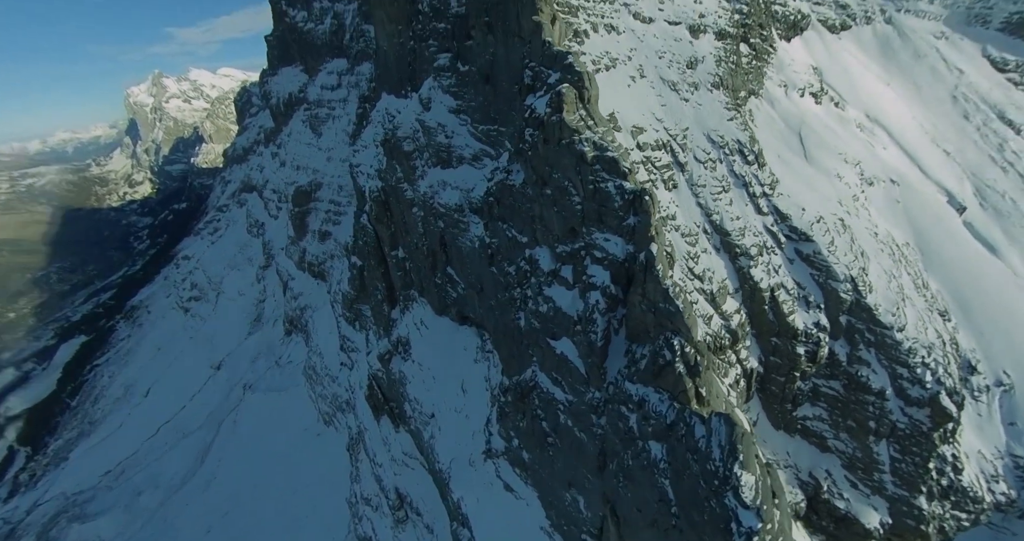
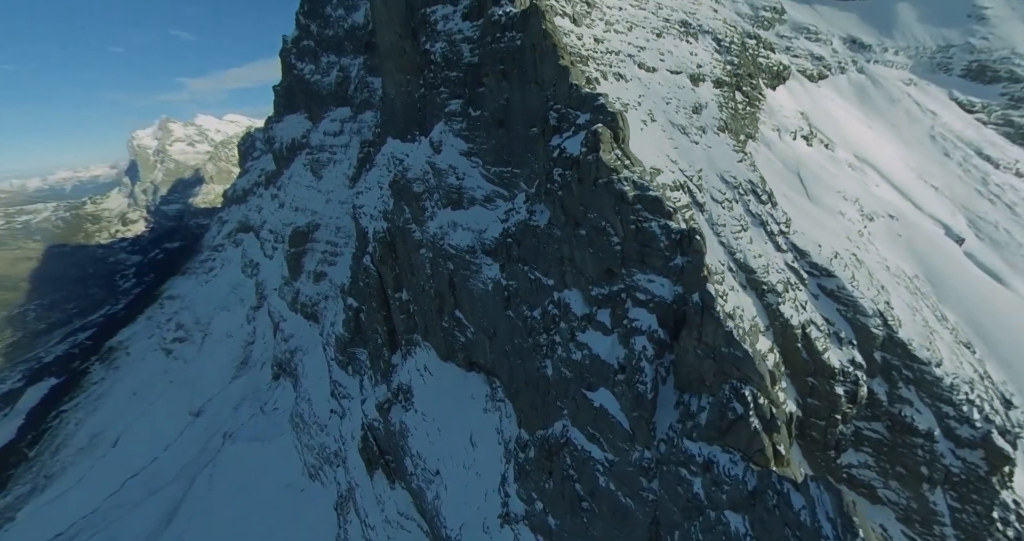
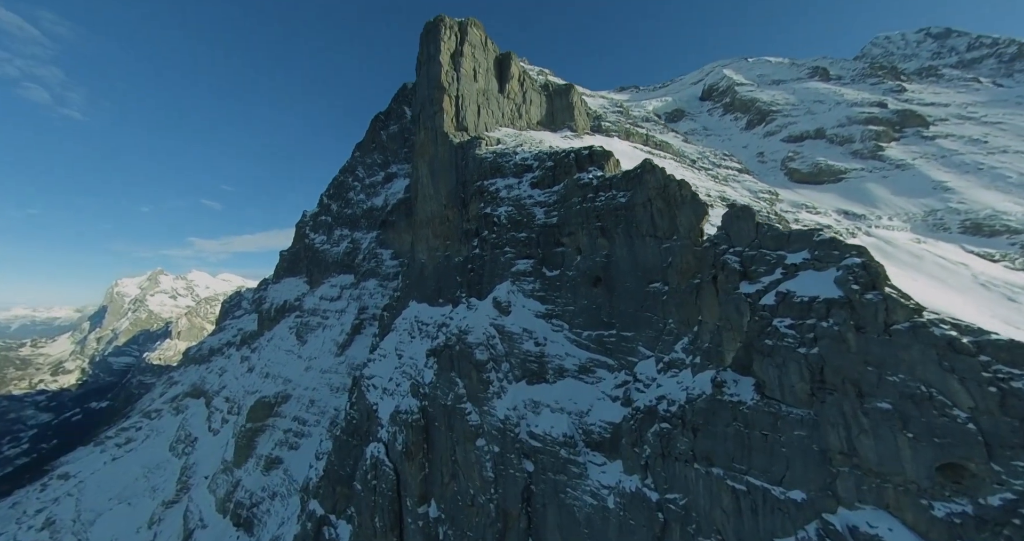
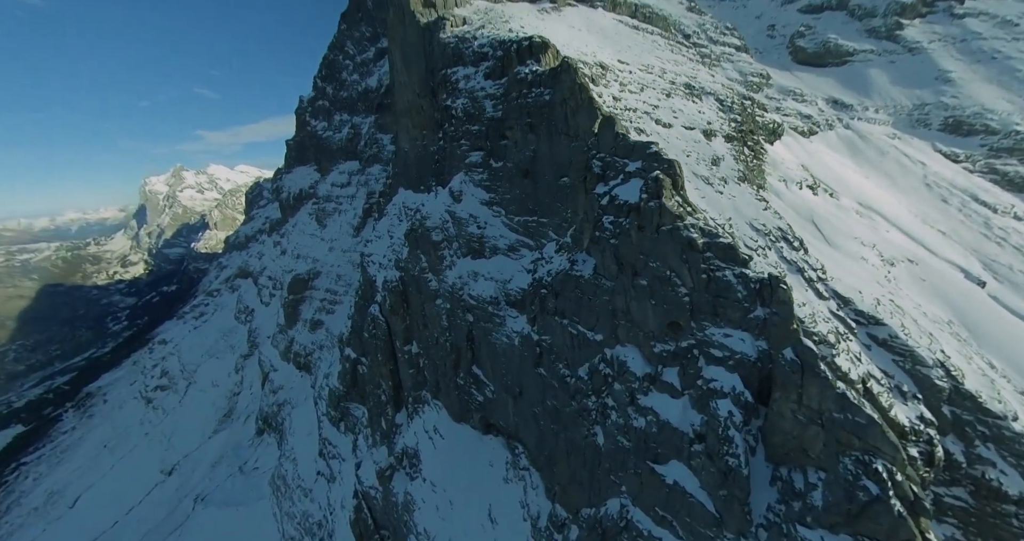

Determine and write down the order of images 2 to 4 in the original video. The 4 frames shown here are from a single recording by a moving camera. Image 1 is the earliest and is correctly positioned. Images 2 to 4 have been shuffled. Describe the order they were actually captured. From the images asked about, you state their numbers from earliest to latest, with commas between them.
2, 4, 3
